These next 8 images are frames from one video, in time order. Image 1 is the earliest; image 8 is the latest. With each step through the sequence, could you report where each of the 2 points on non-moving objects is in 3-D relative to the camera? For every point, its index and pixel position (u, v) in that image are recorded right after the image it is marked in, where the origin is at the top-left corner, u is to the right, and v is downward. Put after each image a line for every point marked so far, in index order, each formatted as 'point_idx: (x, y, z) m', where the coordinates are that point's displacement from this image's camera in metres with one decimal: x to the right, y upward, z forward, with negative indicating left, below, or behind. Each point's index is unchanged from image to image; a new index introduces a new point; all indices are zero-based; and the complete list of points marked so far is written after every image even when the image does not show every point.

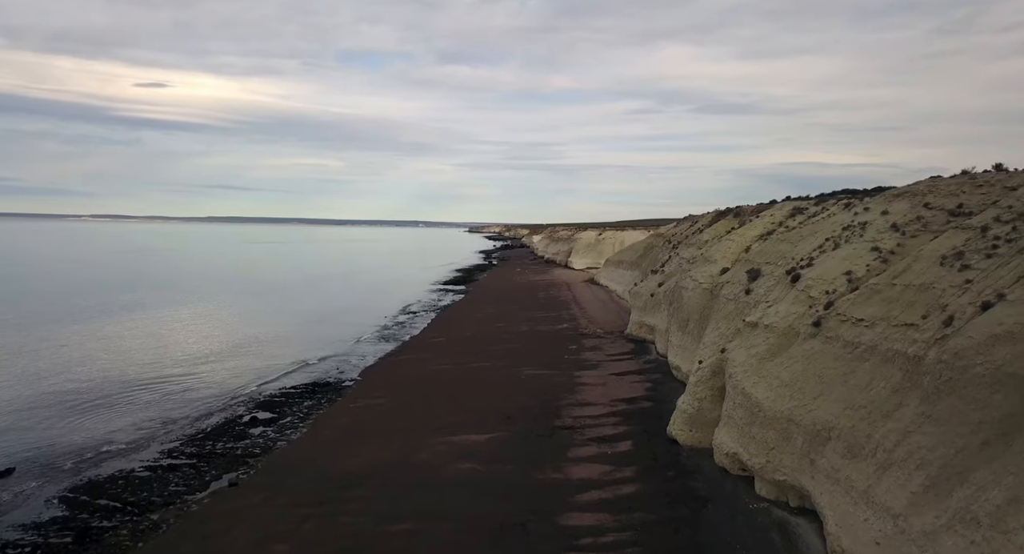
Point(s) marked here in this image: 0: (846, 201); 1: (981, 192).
0: (+8.1, +1.9, +15.0) m
1: (+8.1, +1.5, +10.5) m
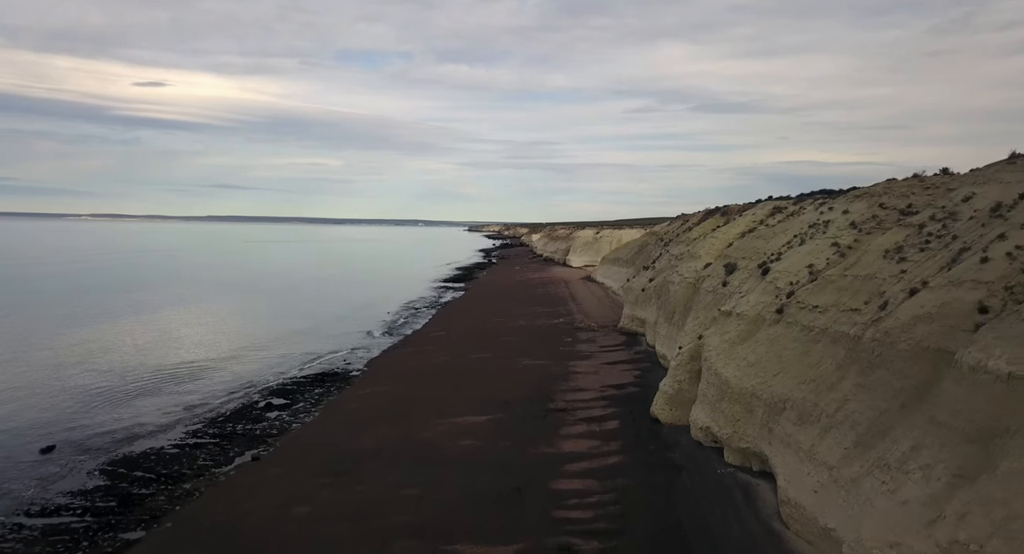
0: (+8.0, +2.1, +16.3) m
1: (+8.0, +1.6, +11.8) m
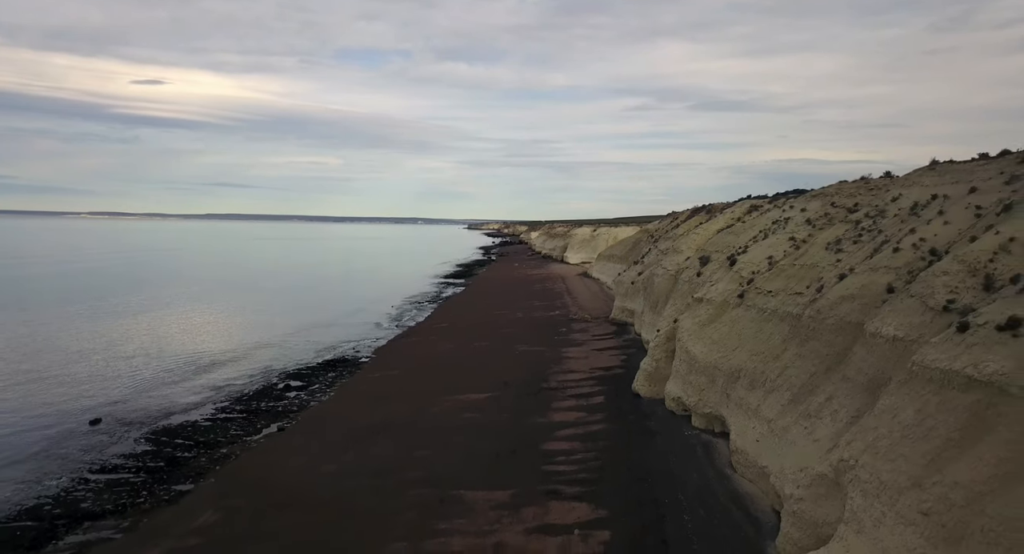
0: (+7.9, +2.3, +18.1) m
1: (+7.9, +1.8, +13.5) m
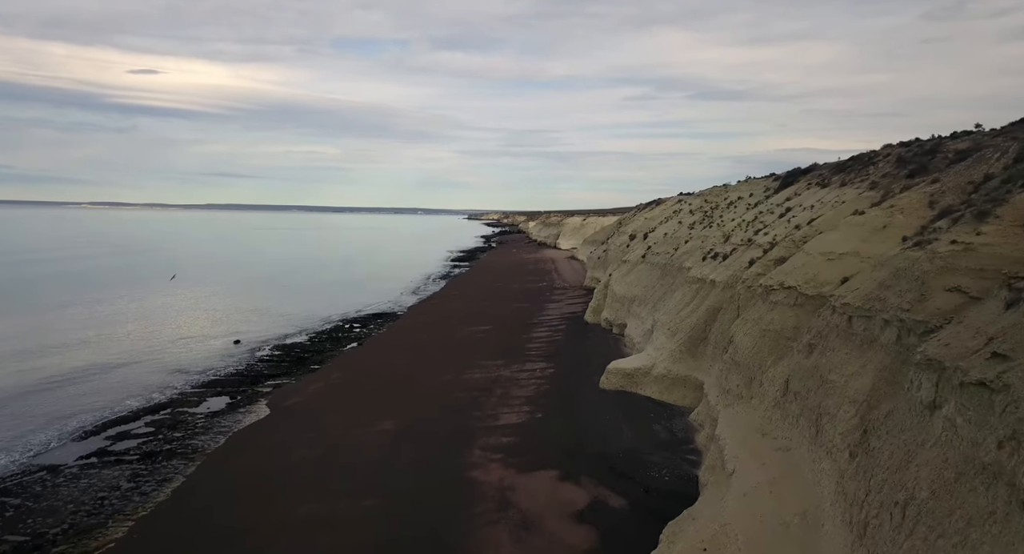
0: (+7.7, +3.5, +26.9) m
1: (+7.7, +3.0, +22.3) m
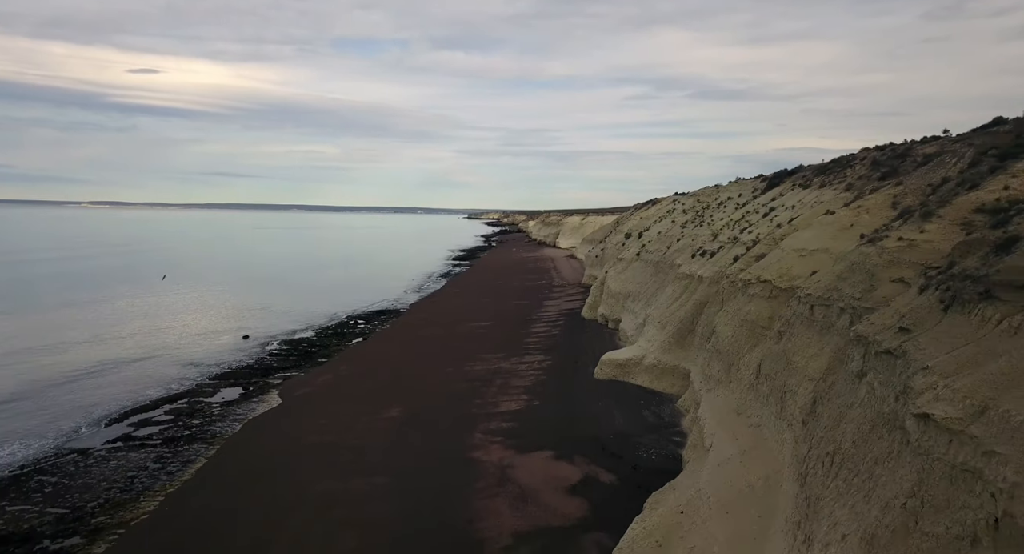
0: (+7.7, +3.6, +27.7) m
1: (+7.7, +3.1, +23.2) m
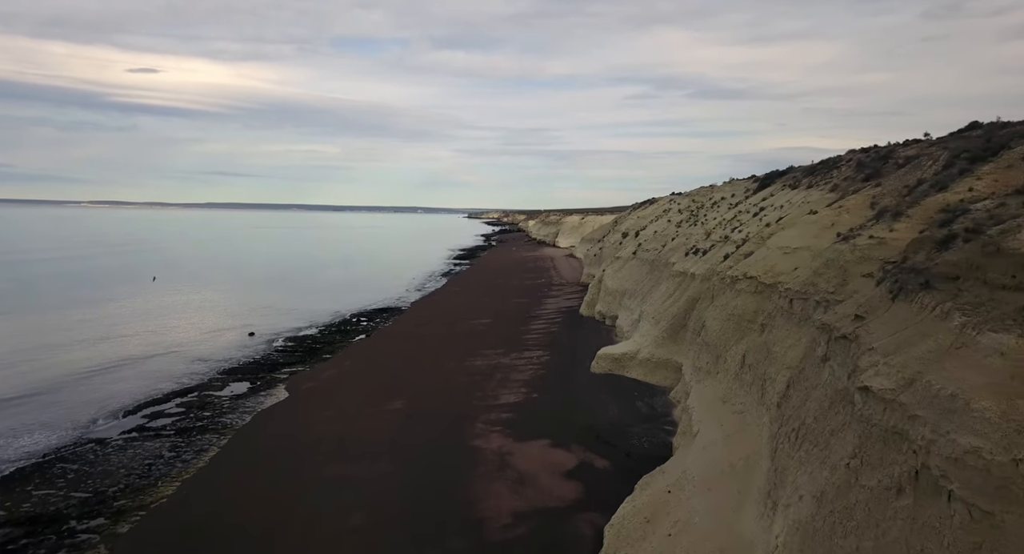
0: (+7.7, +3.7, +28.3) m
1: (+7.7, +3.2, +23.8) m
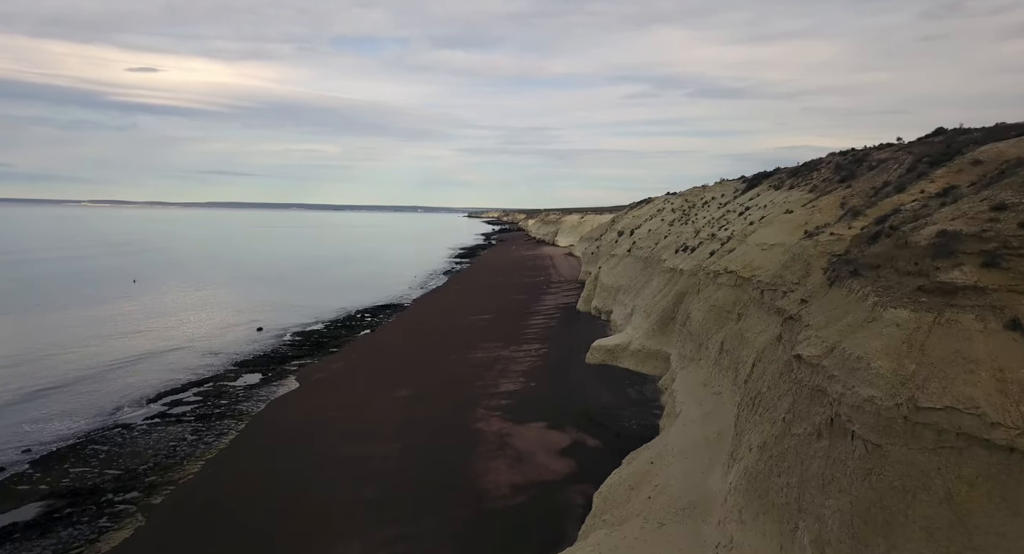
0: (+7.7, +3.8, +29.3) m
1: (+7.6, +3.3, +24.7) m
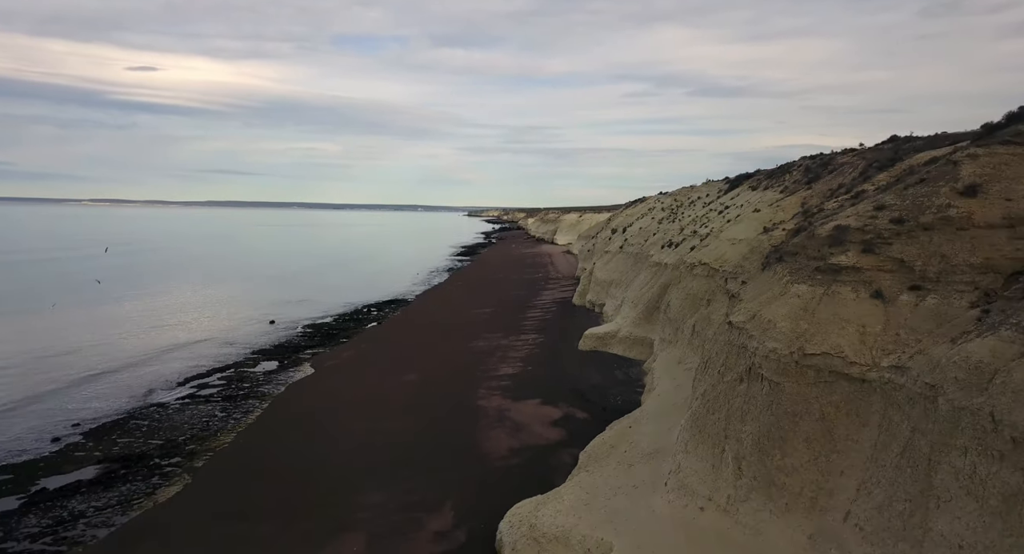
0: (+7.6, +4.0, +30.8) m
1: (+7.6, +3.5, +26.2) m
